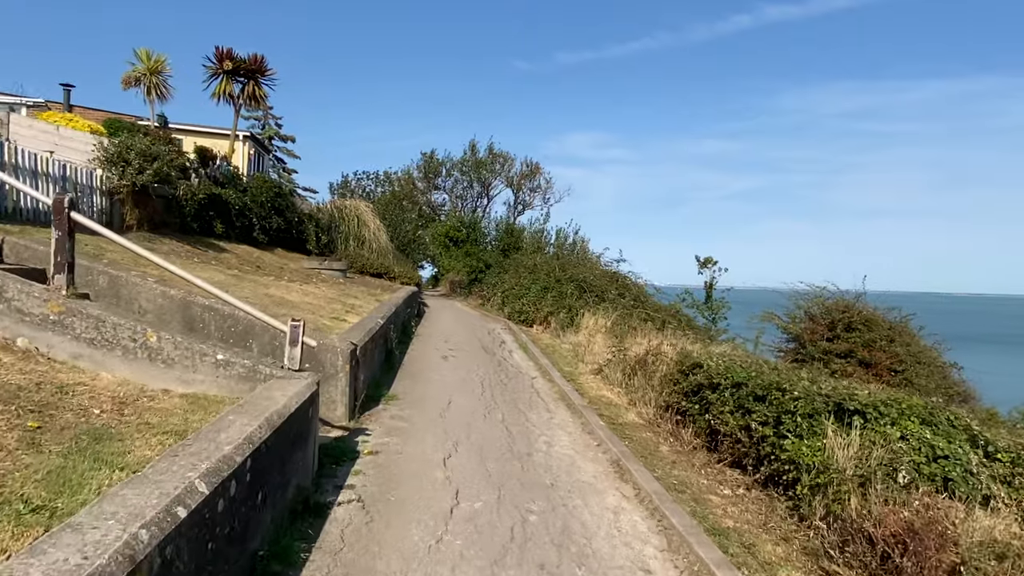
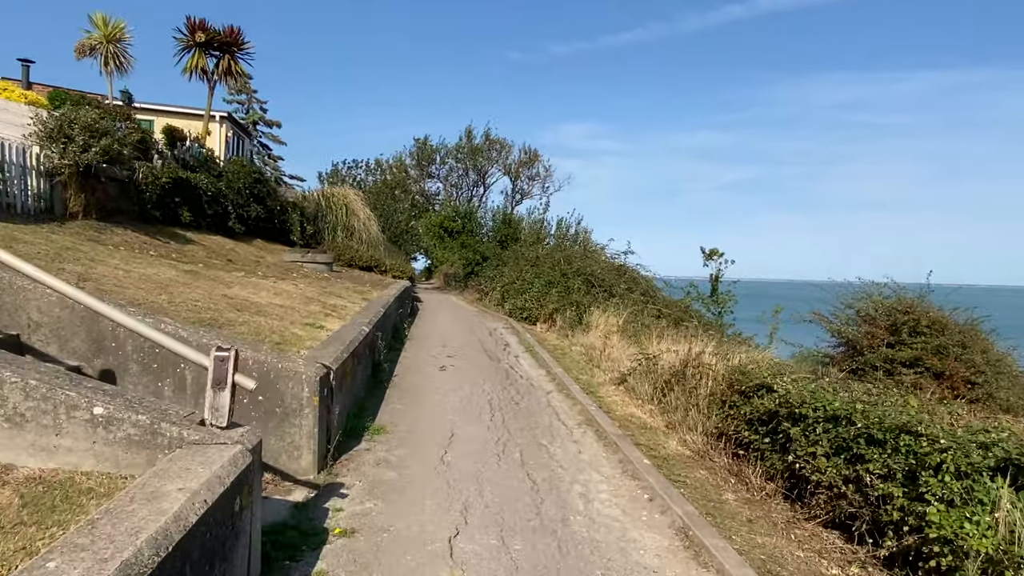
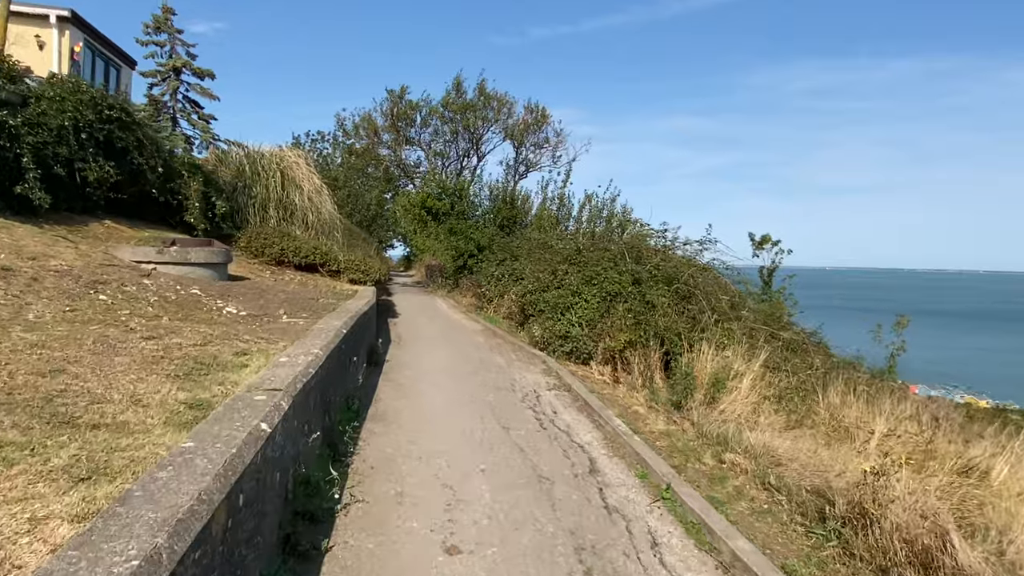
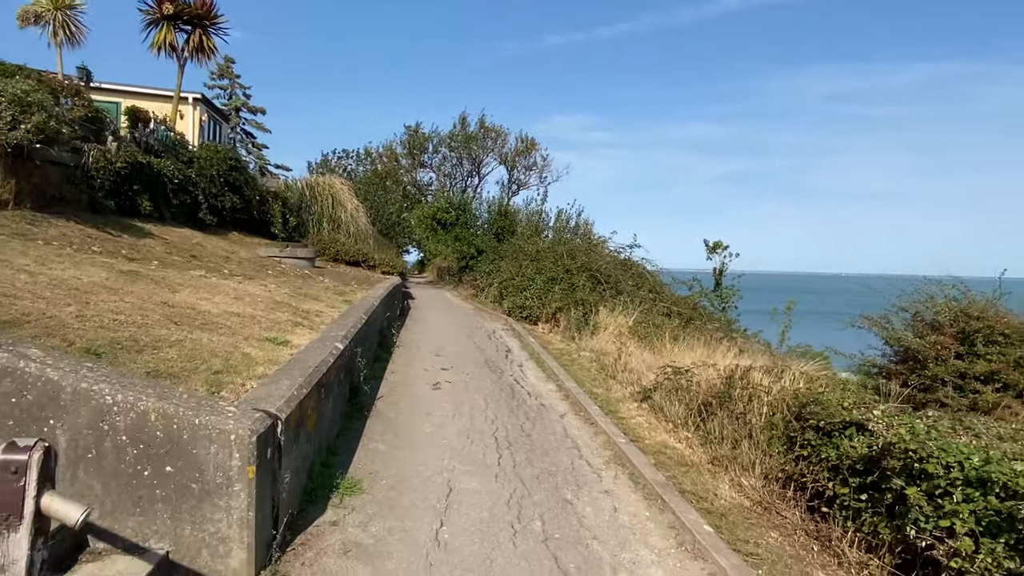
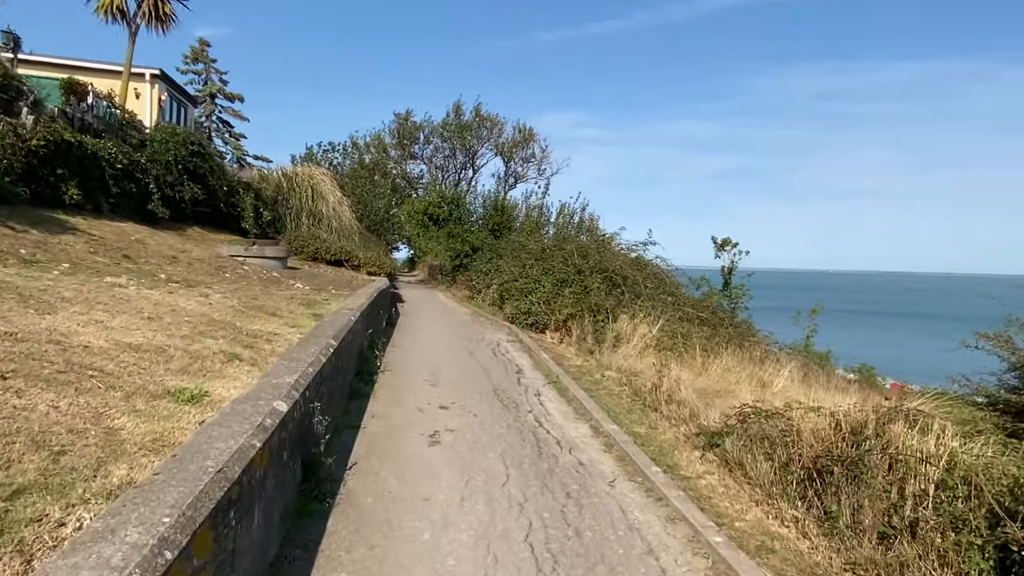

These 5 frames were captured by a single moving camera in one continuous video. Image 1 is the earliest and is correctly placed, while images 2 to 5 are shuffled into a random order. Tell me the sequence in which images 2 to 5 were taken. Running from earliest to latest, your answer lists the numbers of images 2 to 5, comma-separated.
2, 4, 5, 3
